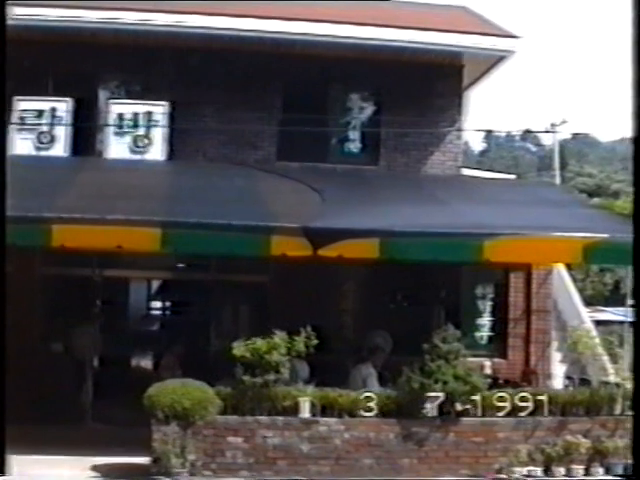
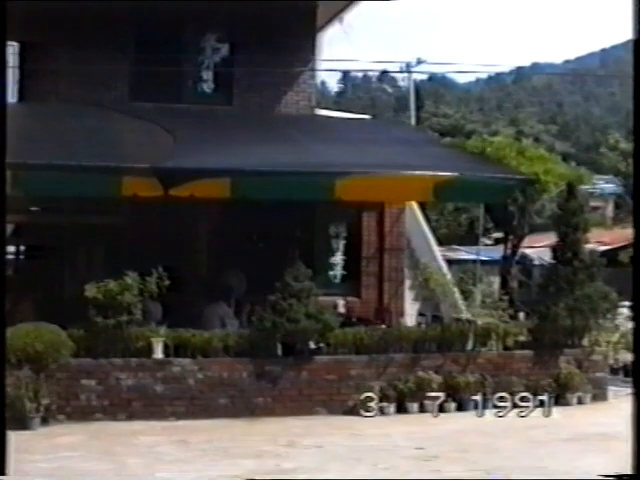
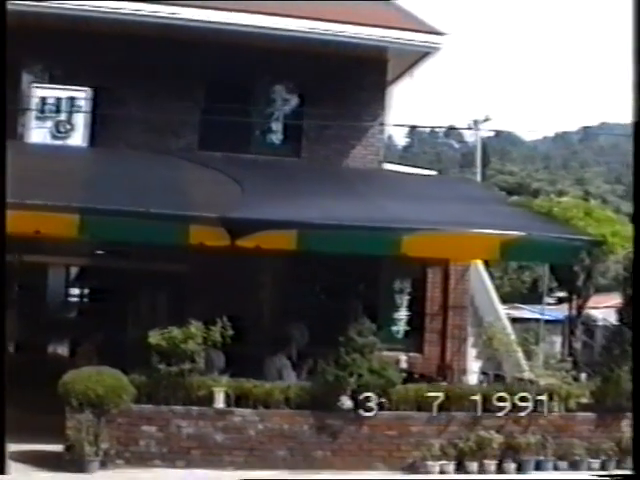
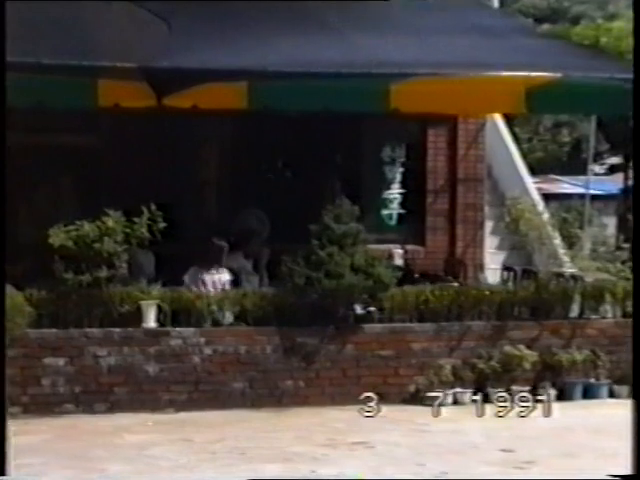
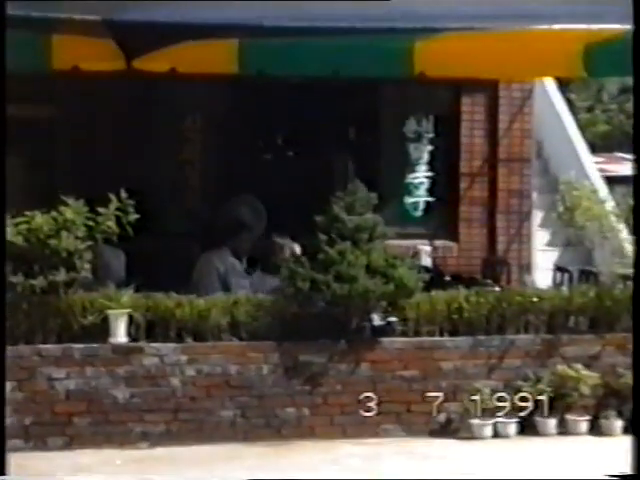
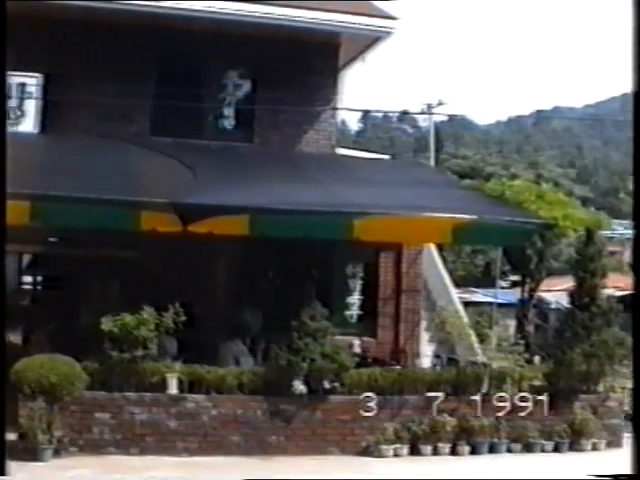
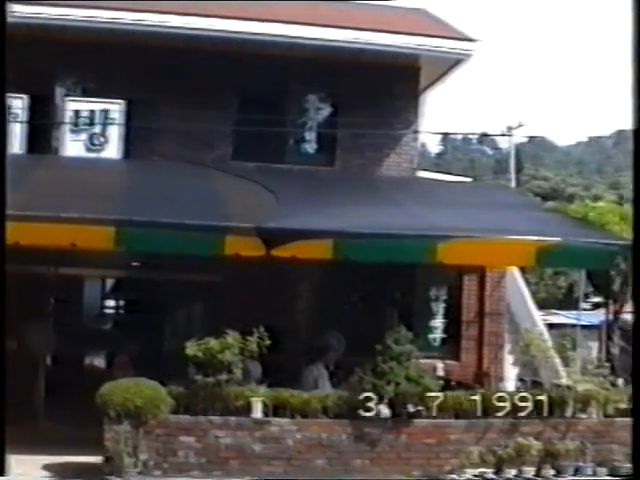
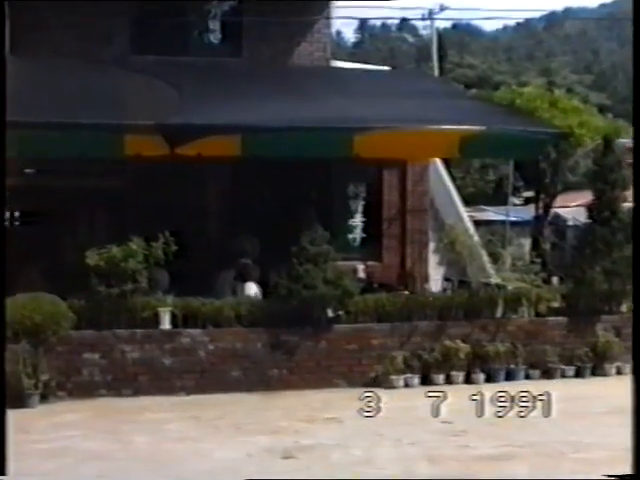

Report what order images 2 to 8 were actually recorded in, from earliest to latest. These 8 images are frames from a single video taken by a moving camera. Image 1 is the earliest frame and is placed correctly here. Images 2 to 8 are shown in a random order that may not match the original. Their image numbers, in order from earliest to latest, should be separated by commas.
7, 3, 6, 2, 8, 4, 5
